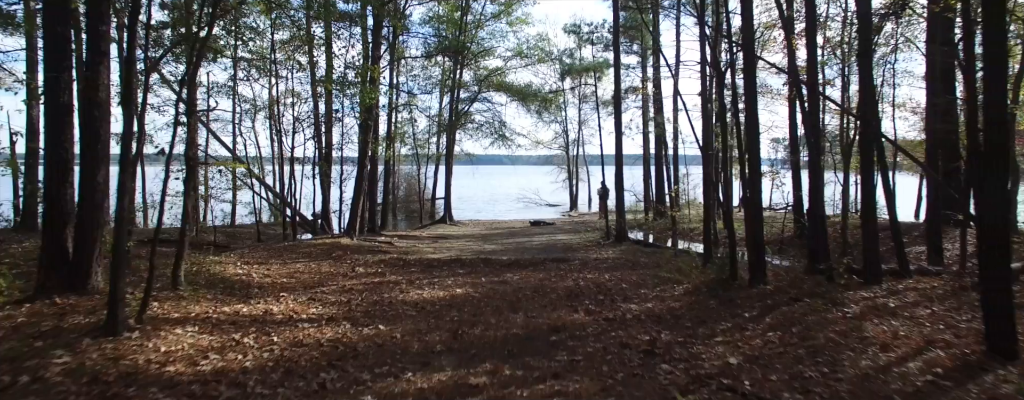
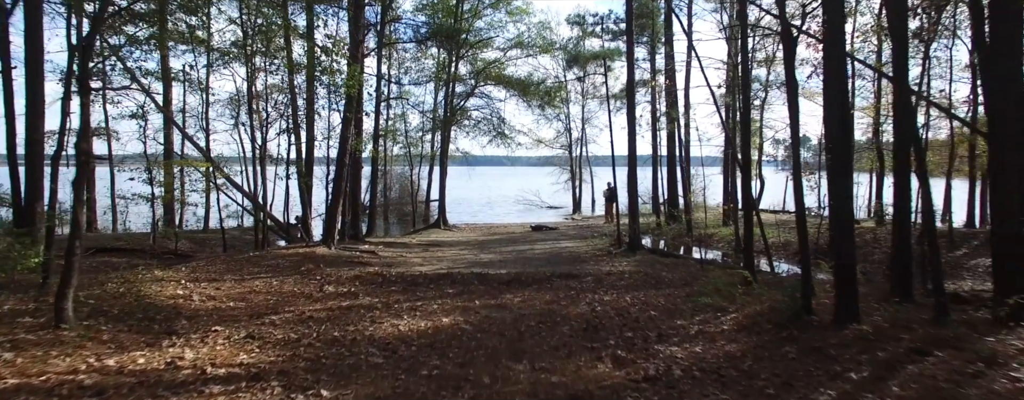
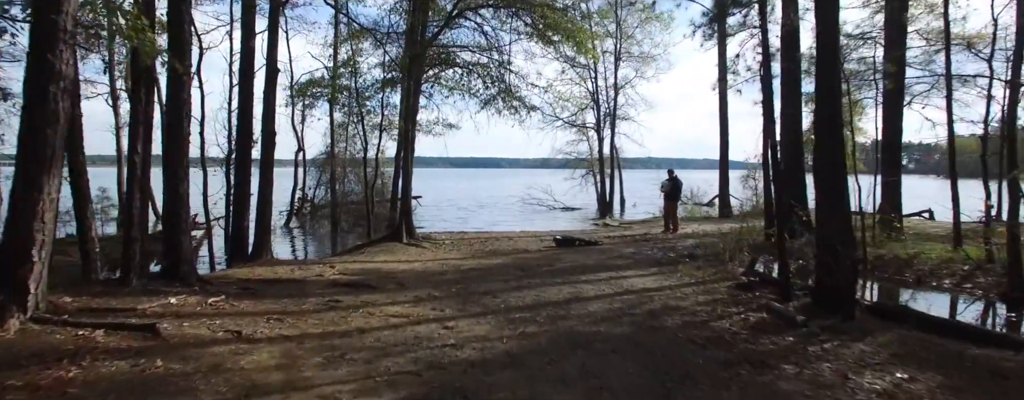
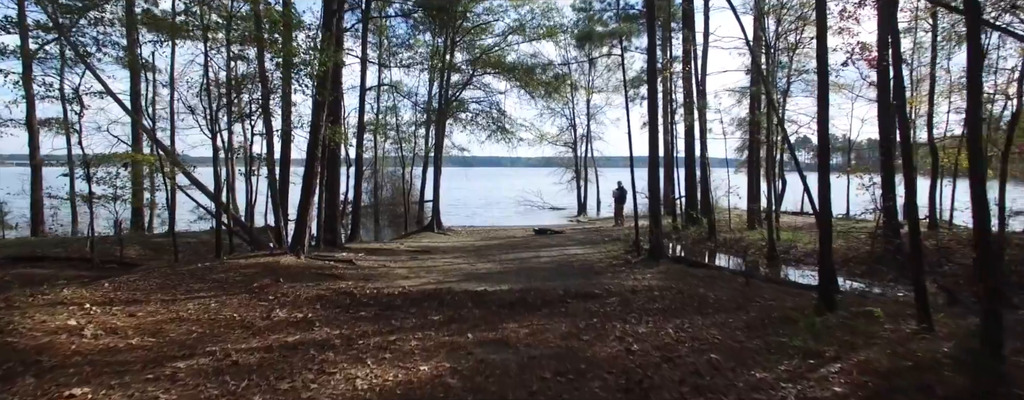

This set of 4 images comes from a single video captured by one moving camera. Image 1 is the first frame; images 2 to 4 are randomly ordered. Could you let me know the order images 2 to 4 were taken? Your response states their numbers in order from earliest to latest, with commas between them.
2, 4, 3
